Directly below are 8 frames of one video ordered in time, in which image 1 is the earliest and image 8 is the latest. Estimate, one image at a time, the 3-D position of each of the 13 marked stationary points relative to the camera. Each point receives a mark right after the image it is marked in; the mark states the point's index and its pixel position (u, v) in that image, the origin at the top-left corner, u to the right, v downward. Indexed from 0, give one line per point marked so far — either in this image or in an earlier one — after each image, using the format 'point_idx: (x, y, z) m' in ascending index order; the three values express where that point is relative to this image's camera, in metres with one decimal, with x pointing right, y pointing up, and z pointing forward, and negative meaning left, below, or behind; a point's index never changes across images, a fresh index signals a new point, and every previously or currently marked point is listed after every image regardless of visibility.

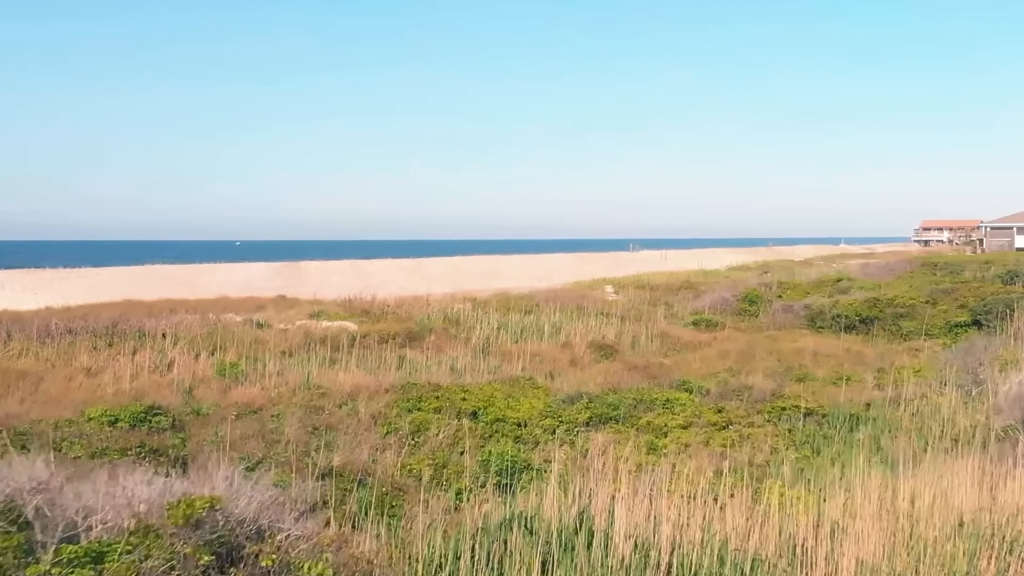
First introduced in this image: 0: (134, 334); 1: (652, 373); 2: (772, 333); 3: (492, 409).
0: (-7.5, -0.9, +15.3) m
1: (+2.5, -1.6, +13.9) m
2: (+6.2, -1.1, +18.4) m
3: (-0.3, -1.6, +10.1) m
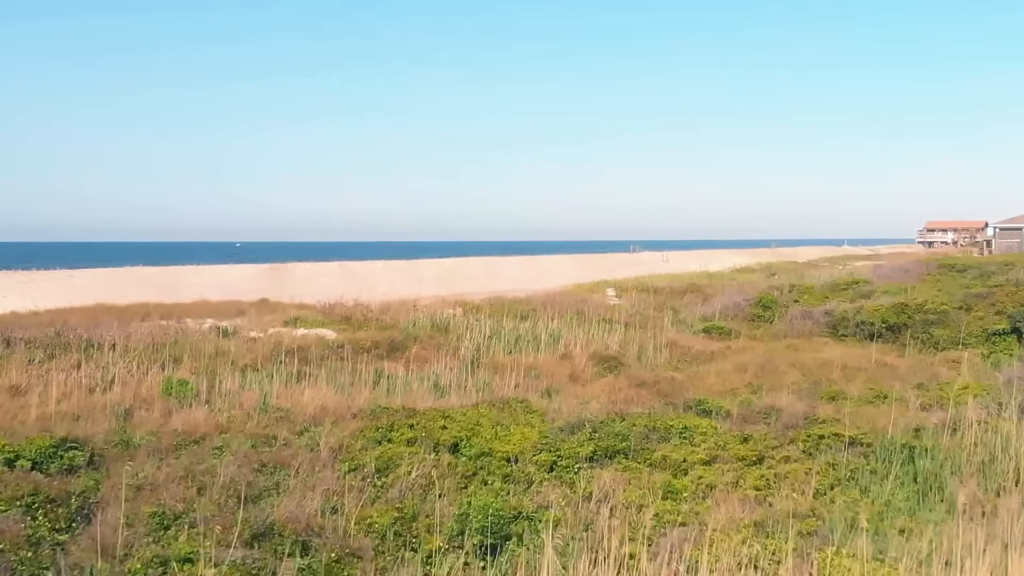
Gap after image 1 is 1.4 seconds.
0: (-7.6, -1.0, +13.6) m
1: (+2.4, -1.7, +12.2) m
2: (+6.1, -1.2, +16.8) m
3: (-0.4, -1.7, +8.4) m
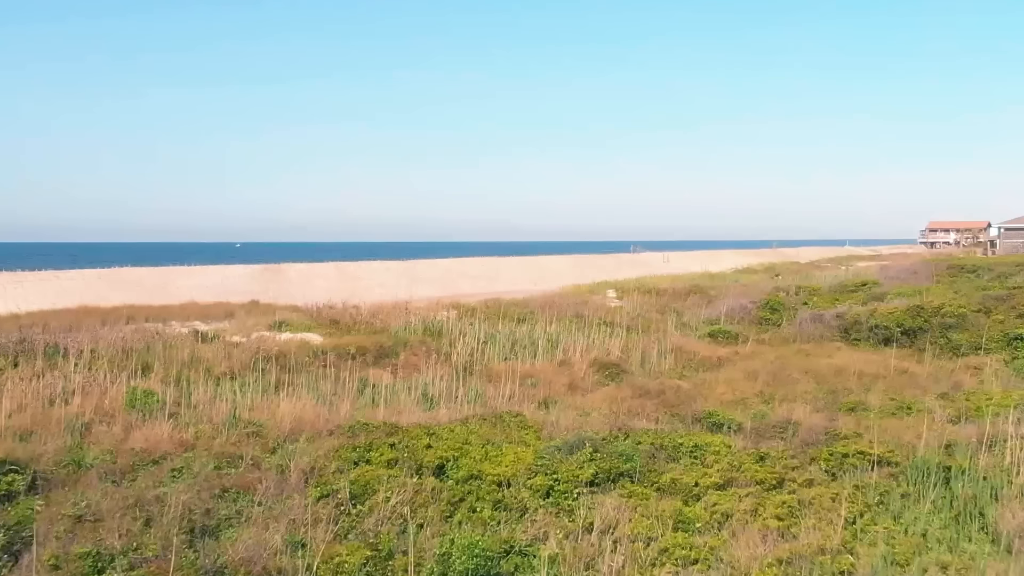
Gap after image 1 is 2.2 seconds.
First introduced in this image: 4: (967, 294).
0: (-7.7, -1.0, +12.7) m
1: (+2.3, -1.7, +11.4) m
2: (+6.0, -1.3, +15.9) m
3: (-0.5, -1.7, +7.6) m
4: (+10.9, -0.1, +18.5) m
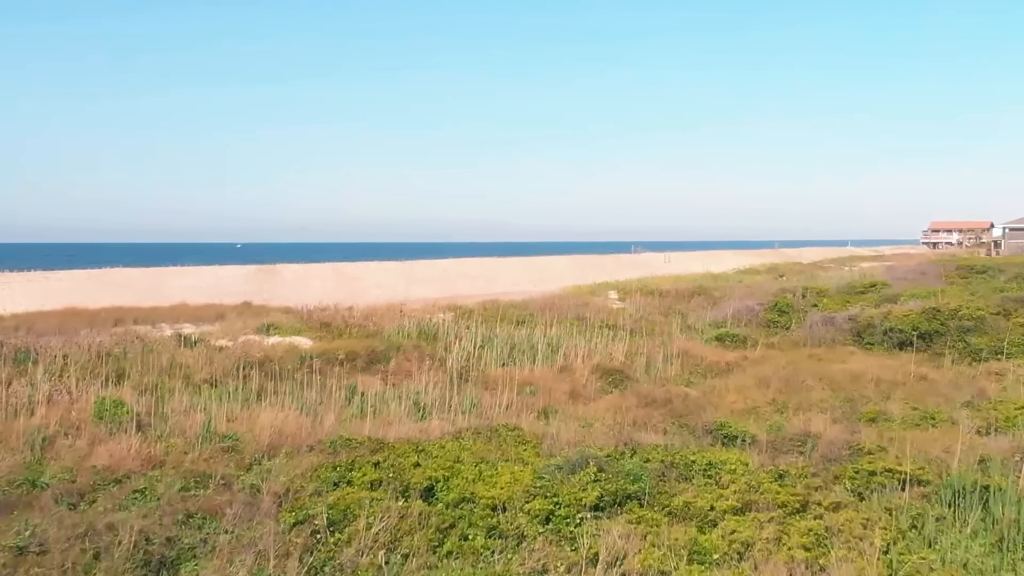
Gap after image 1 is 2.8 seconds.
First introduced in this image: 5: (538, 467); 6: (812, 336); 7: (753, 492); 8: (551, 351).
0: (-7.7, -1.1, +12.0) m
1: (+2.3, -1.7, +10.7) m
2: (+6.0, -1.3, +15.2) m
3: (-0.5, -1.7, +6.9) m
4: (+10.9, -0.2, +17.8) m
5: (+0.2, -1.7, +7.2) m
6: (+6.5, -1.0, +16.7) m
7: (+2.2, -1.8, +7.0) m
8: (+0.7, -1.2, +14.5) m
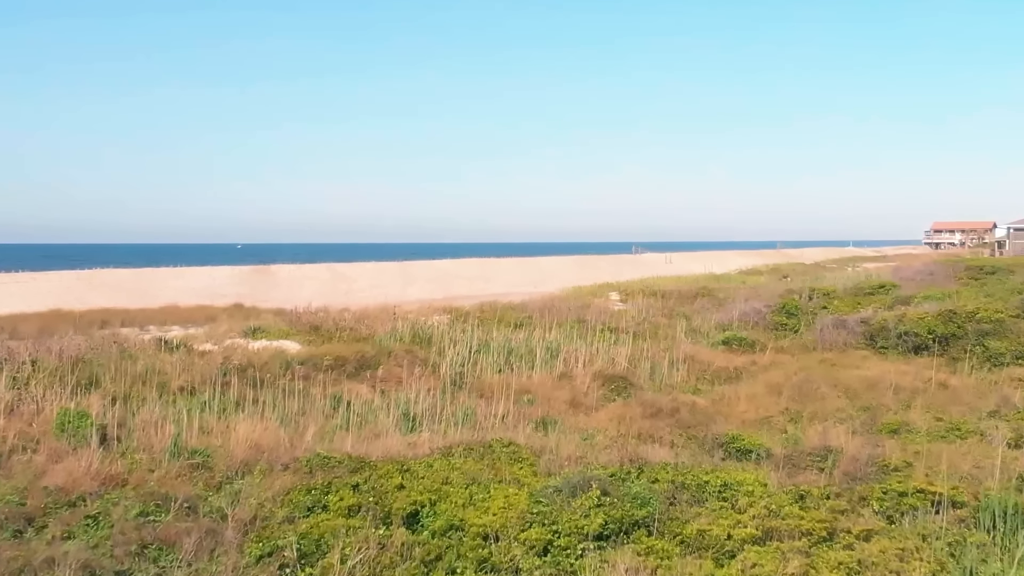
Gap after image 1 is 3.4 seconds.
0: (-7.8, -1.1, +11.4) m
1: (+2.2, -1.8, +10.0) m
2: (+5.9, -1.3, +14.5) m
3: (-0.6, -1.7, +6.2) m
4: (+10.8, -0.2, +17.1) m
5: (+0.2, -1.7, +6.5) m
6: (+6.4, -1.1, +16.0) m
7: (+2.1, -1.9, +6.3) m
8: (+0.7, -1.2, +13.8) m
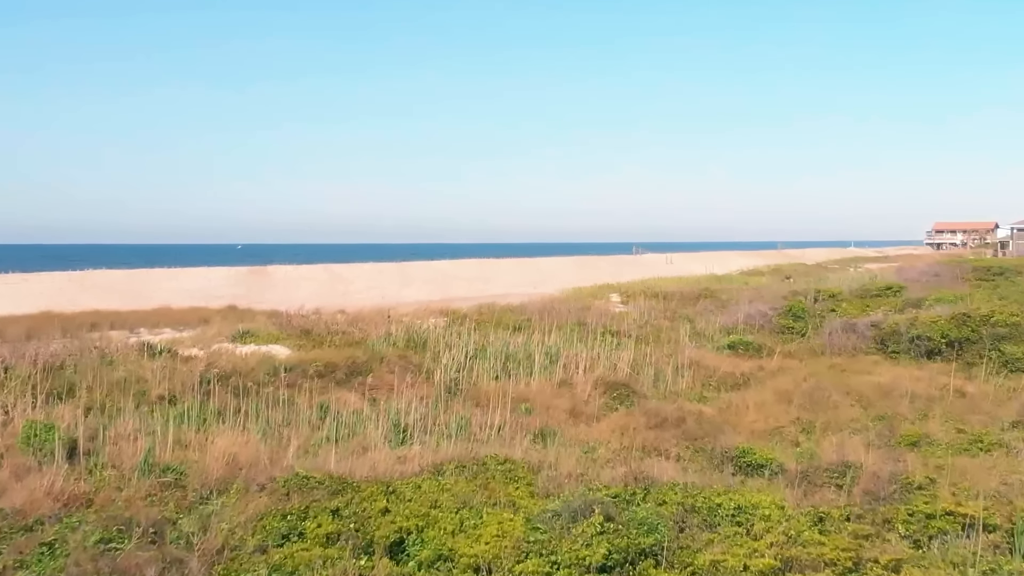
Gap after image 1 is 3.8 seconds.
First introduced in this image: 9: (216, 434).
0: (-7.8, -1.2, +10.8) m
1: (+2.2, -1.8, +9.5) m
2: (+5.9, -1.4, +14.0) m
3: (-0.6, -1.8, +5.6) m
4: (+10.8, -0.3, +16.6) m
5: (+0.2, -1.8, +6.0) m
6: (+6.4, -1.1, +15.4) m
7: (+2.1, -1.9, +5.7) m
8: (+0.6, -1.3, +13.2) m
9: (-3.4, -1.7, +8.8) m
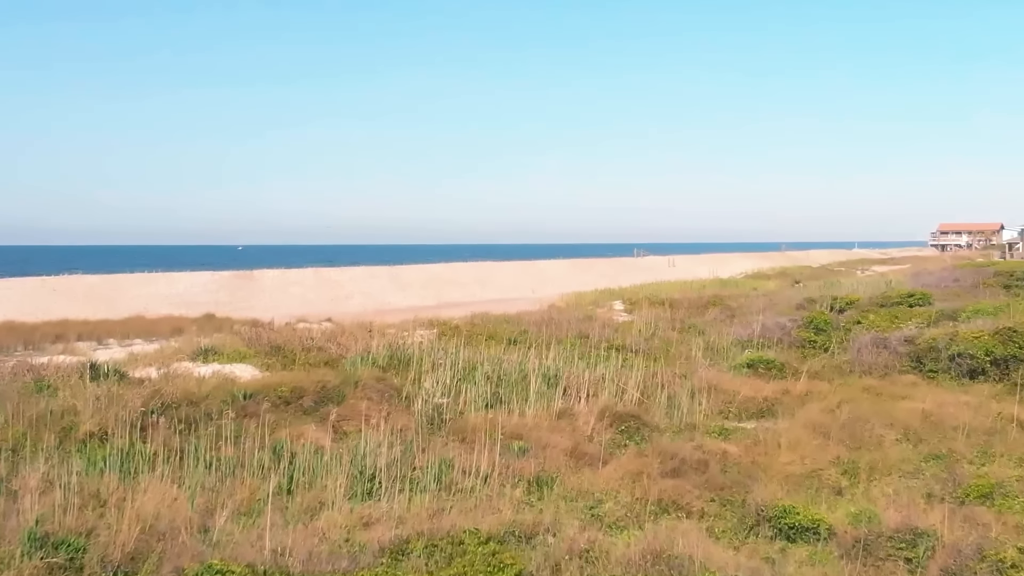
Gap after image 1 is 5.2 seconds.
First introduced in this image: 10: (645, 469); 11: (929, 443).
0: (-7.9, -1.4, +9.3) m
1: (+2.1, -2.0, +7.9) m
2: (+5.8, -1.6, +12.4) m
3: (-0.7, -2.0, +4.1) m
4: (+10.7, -0.5, +15.0) m
5: (+0.1, -1.9, +4.5) m
6: (+6.3, -1.3, +13.9) m
7: (+2.0, -2.1, +4.2) m
8: (+0.5, -1.5, +11.7) m
9: (-3.5, -1.9, +7.3) m
10: (+1.4, -1.9, +8.2) m
11: (+5.1, -1.9, +9.5) m
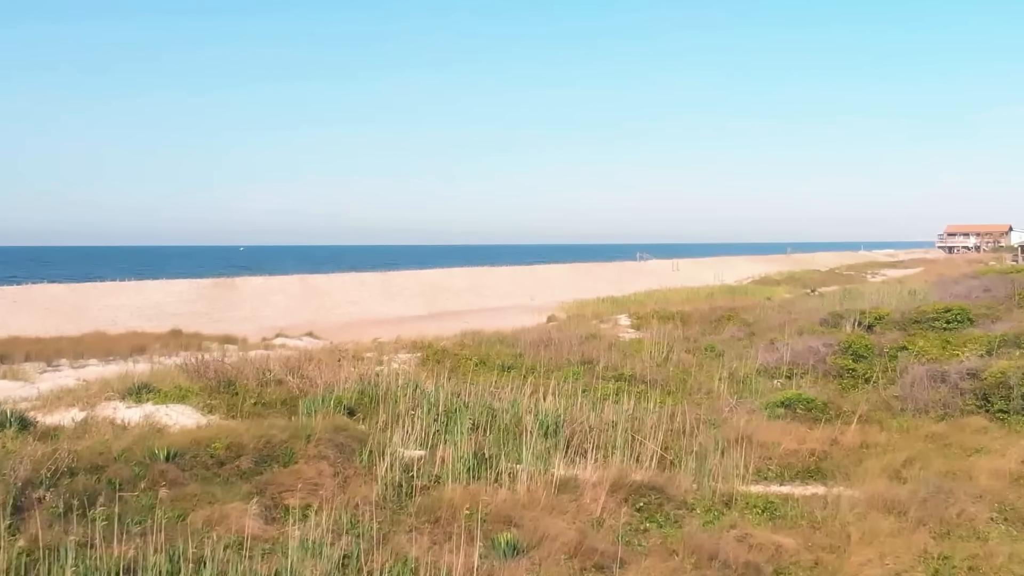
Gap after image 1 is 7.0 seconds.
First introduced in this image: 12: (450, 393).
0: (-8.1, -1.7, +7.1) m
1: (+2.0, -2.4, +5.8) m
2: (+5.6, -1.9, +10.3) m
3: (-0.8, -2.4, +2.0) m
4: (+10.6, -0.8, +12.9) m
5: (-0.1, -2.3, +2.3) m
6: (+6.2, -1.7, +11.8) m
7: (+1.9, -2.5, +2.1) m
8: (+0.4, -1.8, +9.6) m
9: (-3.6, -2.2, +5.1) m
10: (+1.3, -2.3, +6.1) m
11: (+5.0, -2.2, +7.4) m
12: (-0.9, -1.6, +11.5) m
